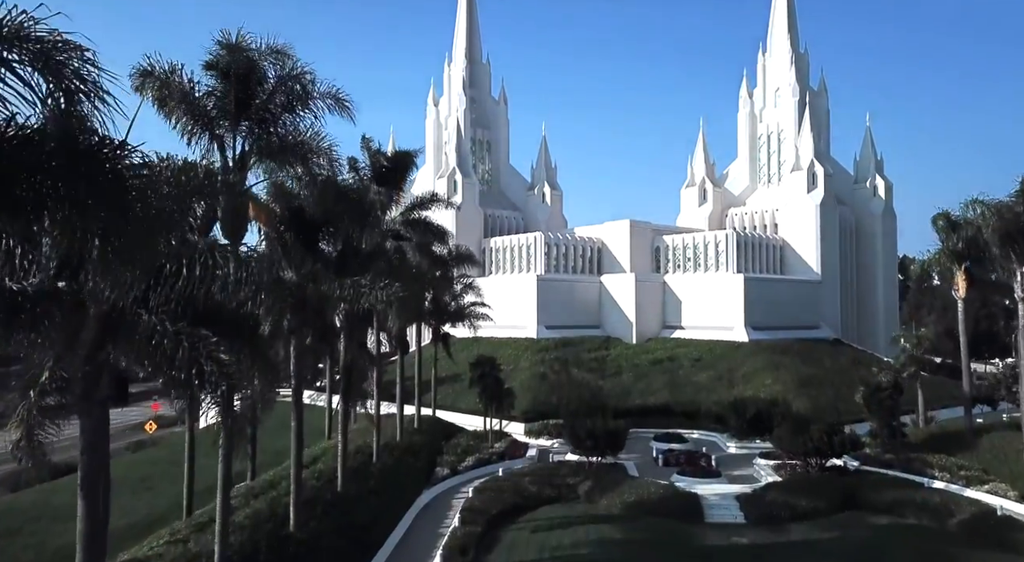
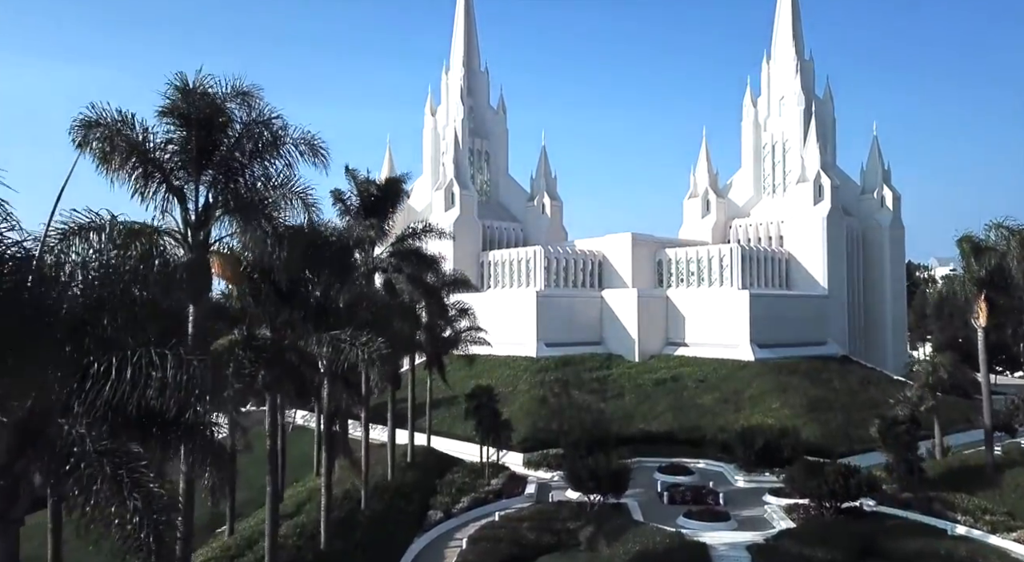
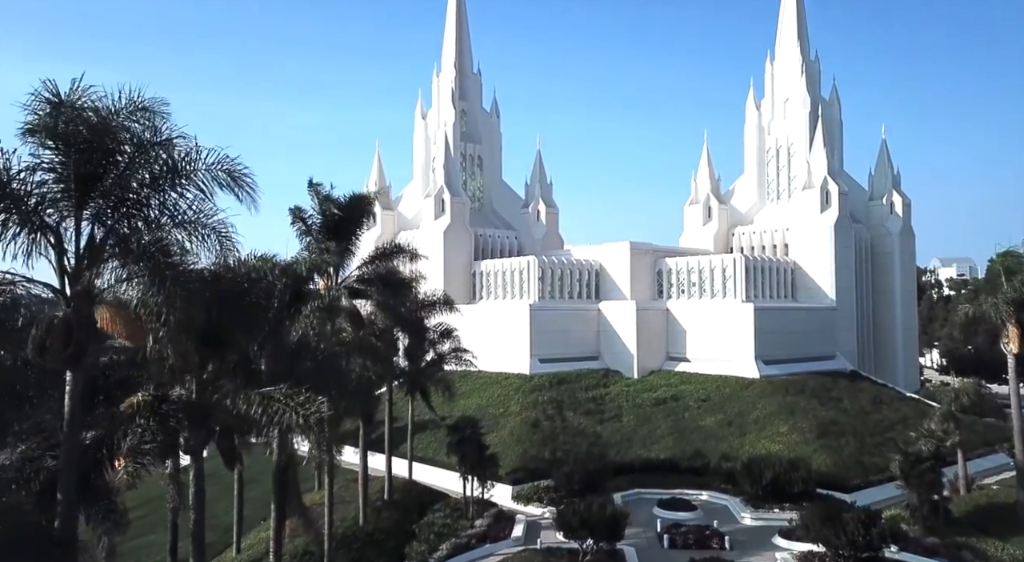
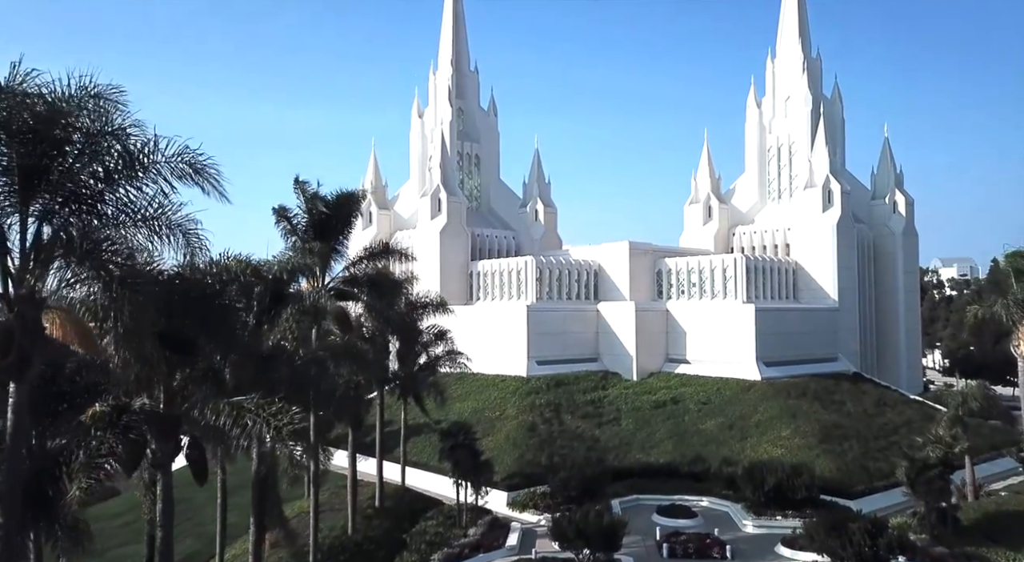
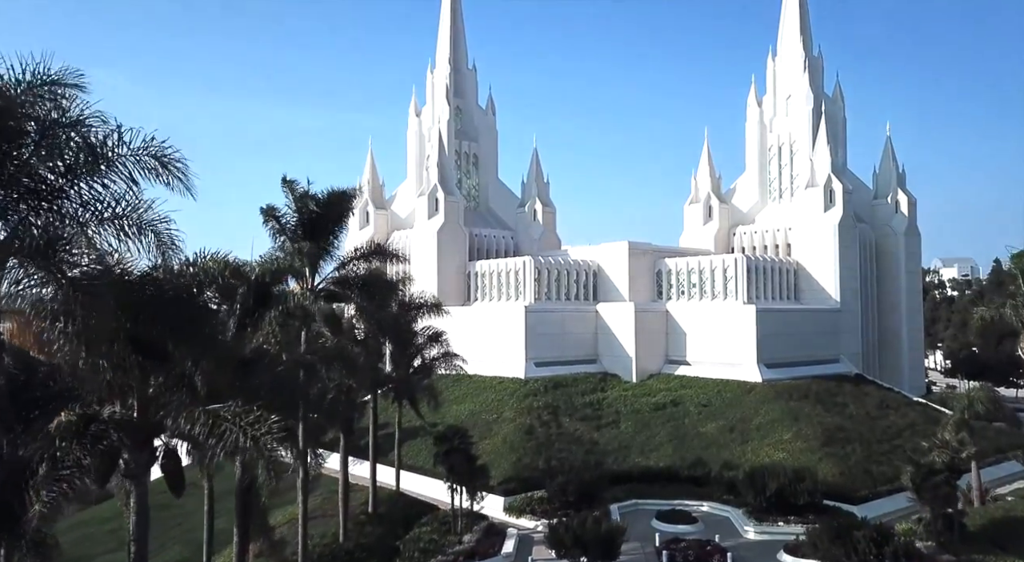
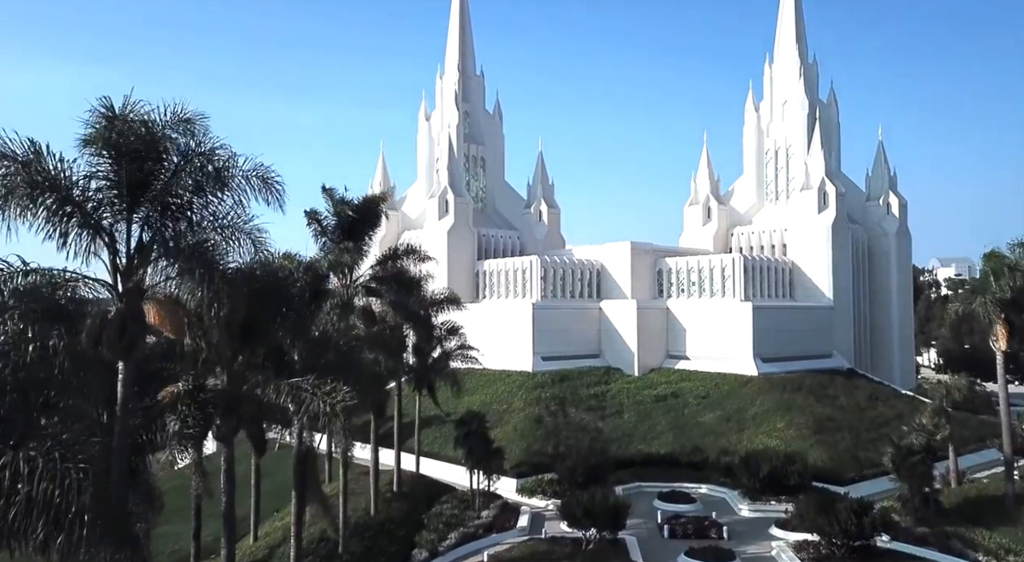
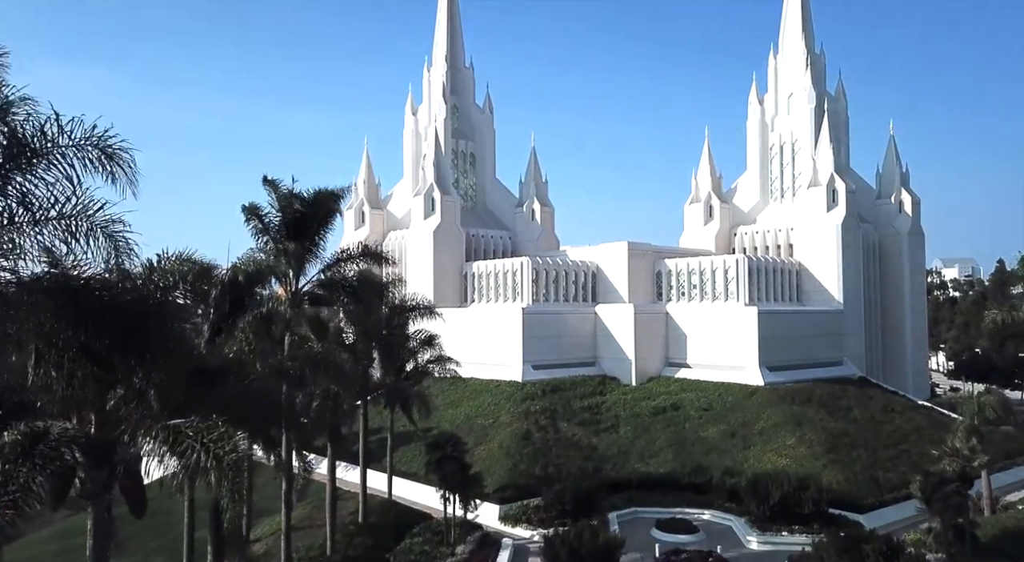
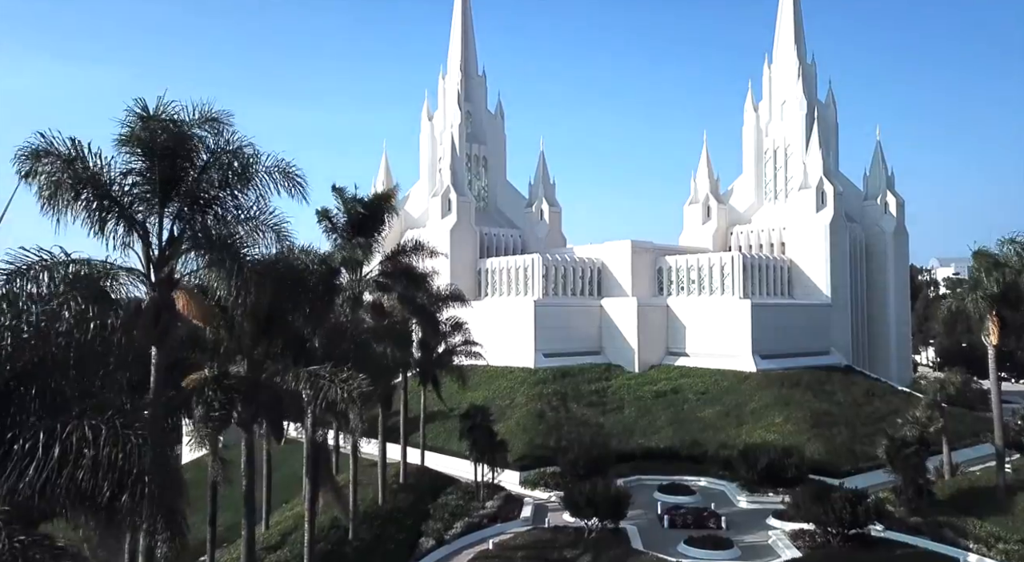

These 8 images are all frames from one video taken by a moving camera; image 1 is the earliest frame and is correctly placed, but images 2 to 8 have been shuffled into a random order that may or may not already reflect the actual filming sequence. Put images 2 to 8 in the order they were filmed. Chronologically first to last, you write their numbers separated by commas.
2, 8, 6, 3, 4, 5, 7
